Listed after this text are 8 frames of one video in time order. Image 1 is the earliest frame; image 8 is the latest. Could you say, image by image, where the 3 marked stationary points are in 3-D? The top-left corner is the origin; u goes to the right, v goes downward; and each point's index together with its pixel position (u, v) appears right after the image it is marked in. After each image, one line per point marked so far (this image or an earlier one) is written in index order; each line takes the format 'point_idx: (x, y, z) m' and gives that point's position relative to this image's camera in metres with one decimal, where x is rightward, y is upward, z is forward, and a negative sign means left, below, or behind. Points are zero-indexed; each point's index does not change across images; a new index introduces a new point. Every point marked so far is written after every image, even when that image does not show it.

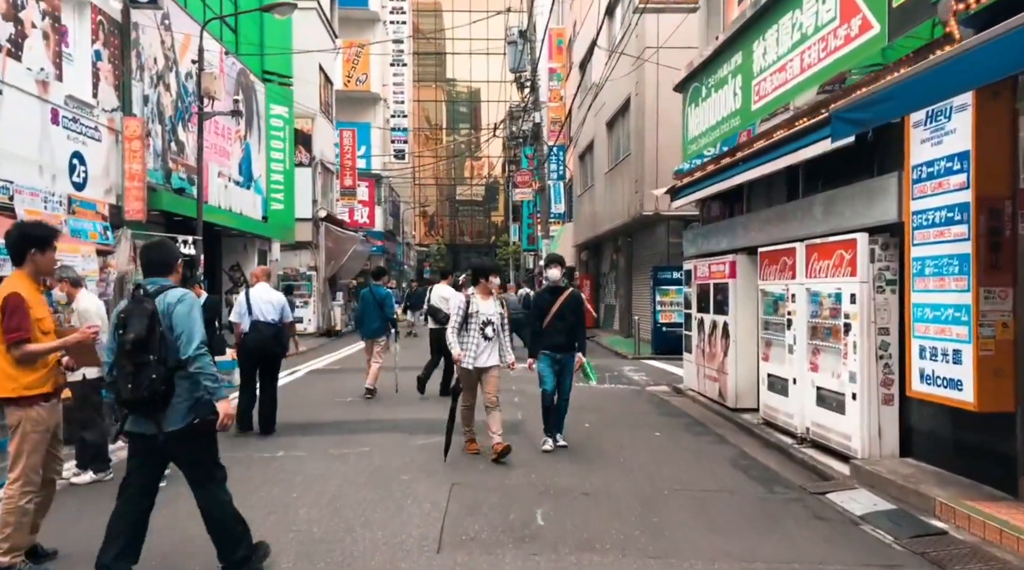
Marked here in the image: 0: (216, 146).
0: (-6.5, +3.0, +18.3) m
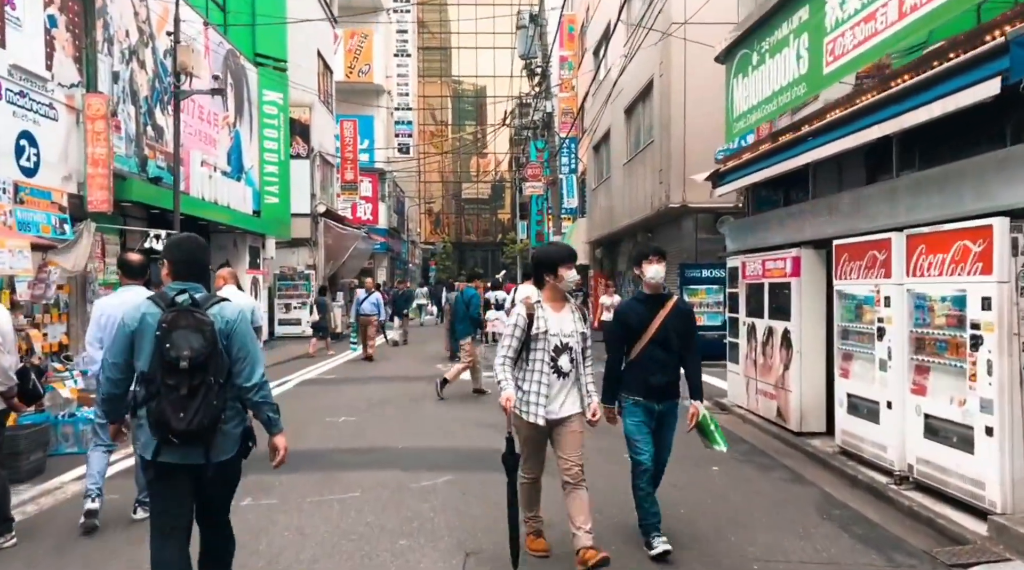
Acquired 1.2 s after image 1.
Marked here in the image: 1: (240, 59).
0: (-6.2, +3.0, +16.7) m
1: (-6.4, +5.3, +19.8) m
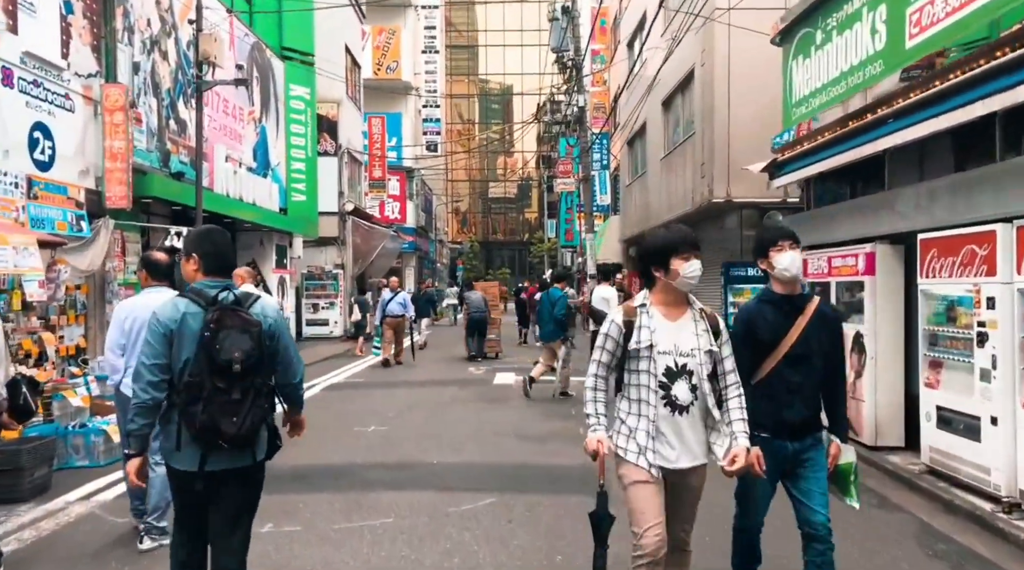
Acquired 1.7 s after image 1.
0: (-5.5, +3.1, +16.2) m
1: (-5.6, +5.3, +19.3) m
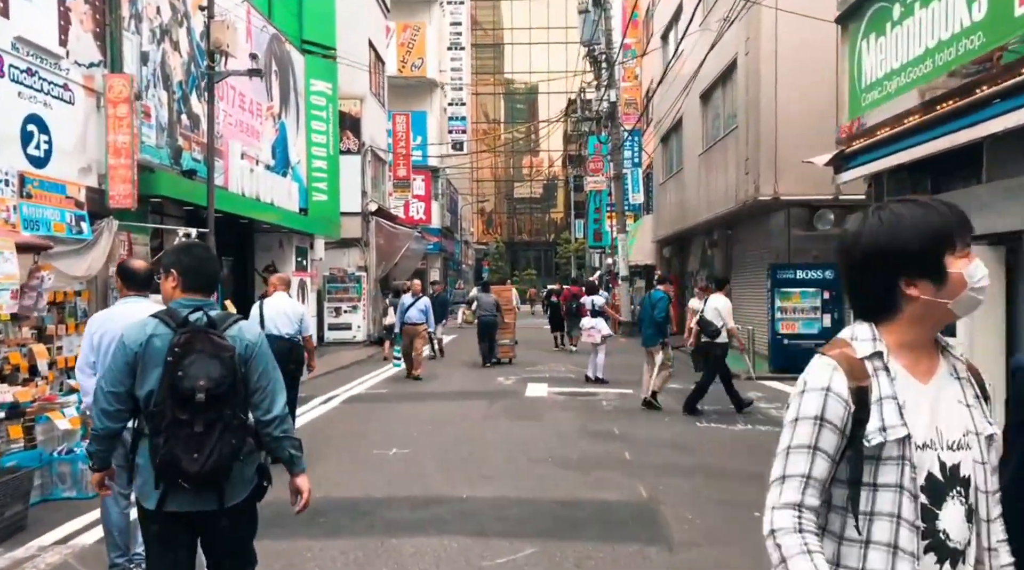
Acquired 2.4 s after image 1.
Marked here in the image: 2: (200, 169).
0: (-4.9, +3.0, +15.4) m
1: (-4.9, +5.2, +18.5) m
2: (-5.0, +1.9, +13.5) m
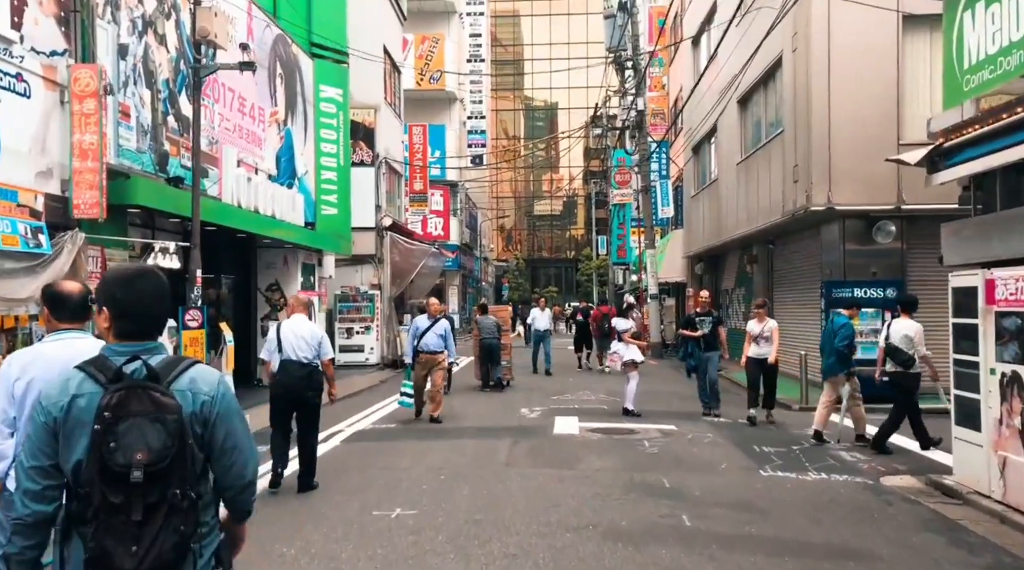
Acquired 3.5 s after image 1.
0: (-4.5, +2.6, +14.0) m
1: (-4.5, +4.8, +17.2) m
2: (-4.6, +1.5, +12.1) m
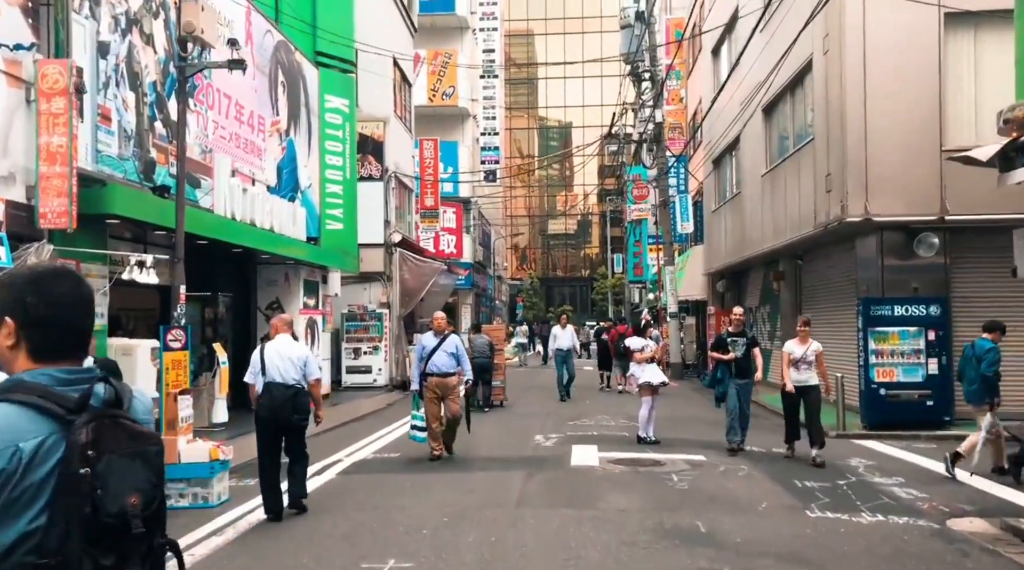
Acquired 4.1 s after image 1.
0: (-4.3, +2.4, +13.2) m
1: (-4.2, +4.5, +16.4) m
2: (-4.4, +1.3, +11.3) m
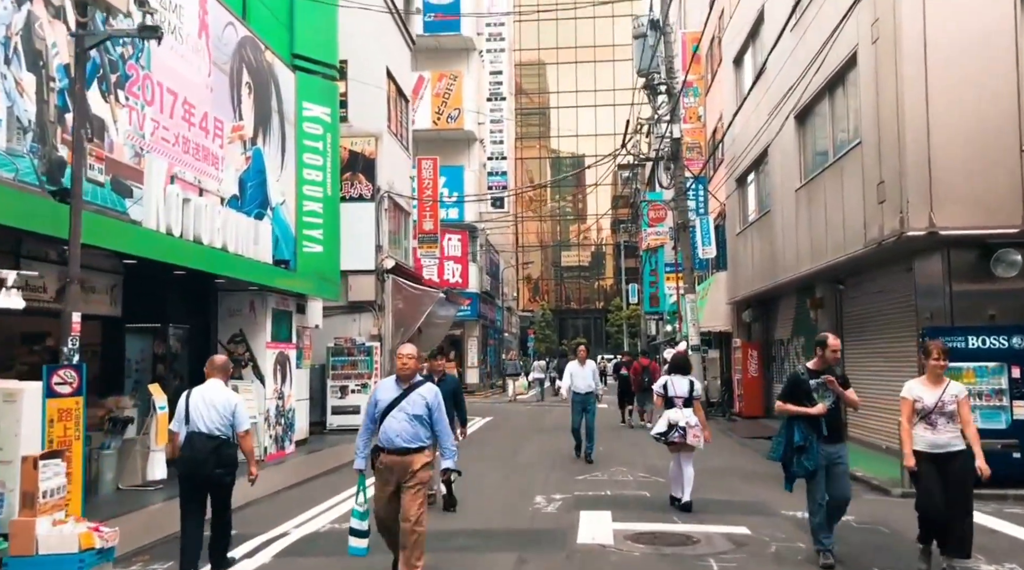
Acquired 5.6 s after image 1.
0: (-4.4, +2.0, +11.2) m
1: (-4.2, +3.9, +14.5) m
2: (-4.5, +1.0, +9.2) m
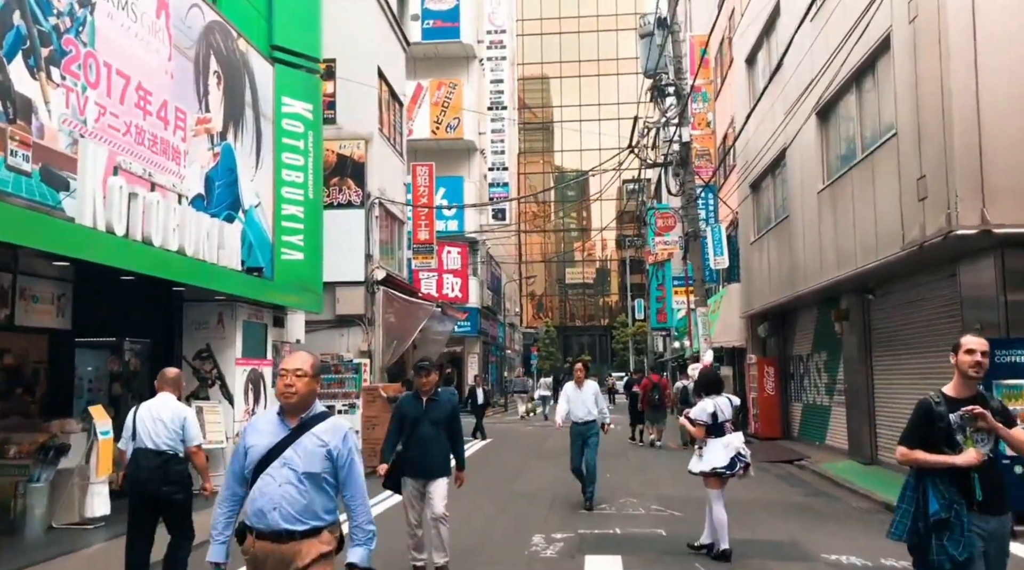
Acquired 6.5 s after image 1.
0: (-4.5, +1.9, +9.9) m
1: (-4.3, +3.8, +13.2) m
2: (-4.6, +1.0, +7.9) m
